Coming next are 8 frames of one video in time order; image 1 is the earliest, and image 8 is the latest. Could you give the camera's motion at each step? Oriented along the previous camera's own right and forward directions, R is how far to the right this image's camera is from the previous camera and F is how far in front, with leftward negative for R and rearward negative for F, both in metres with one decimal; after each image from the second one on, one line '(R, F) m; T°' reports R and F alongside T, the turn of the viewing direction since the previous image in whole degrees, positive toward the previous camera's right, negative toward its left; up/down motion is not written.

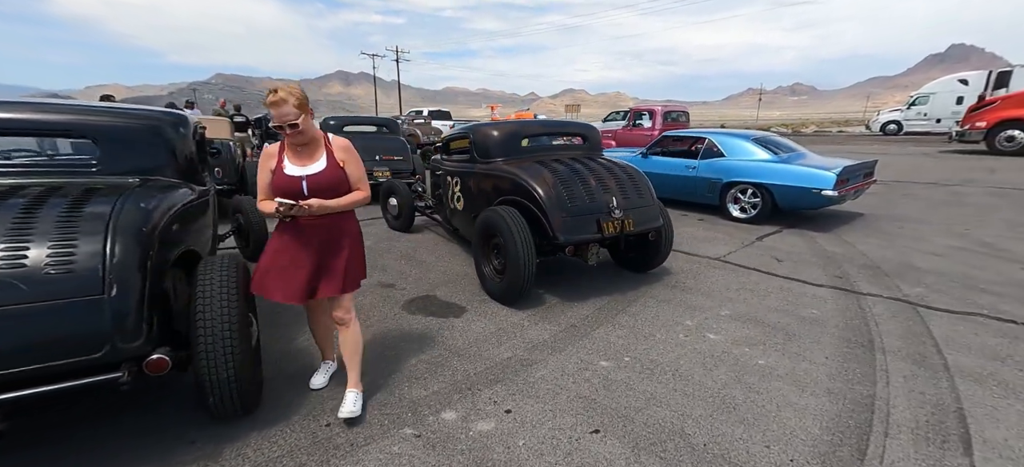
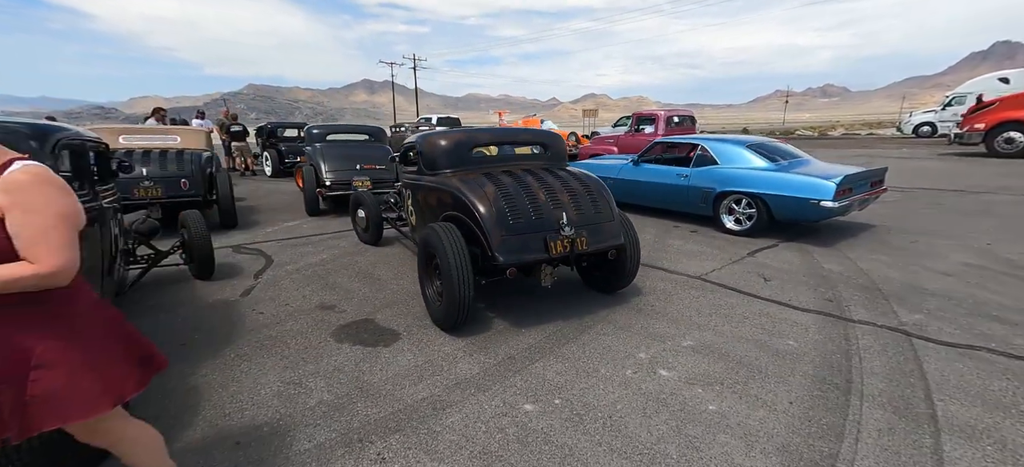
(+0.6, +0.3) m; -2°
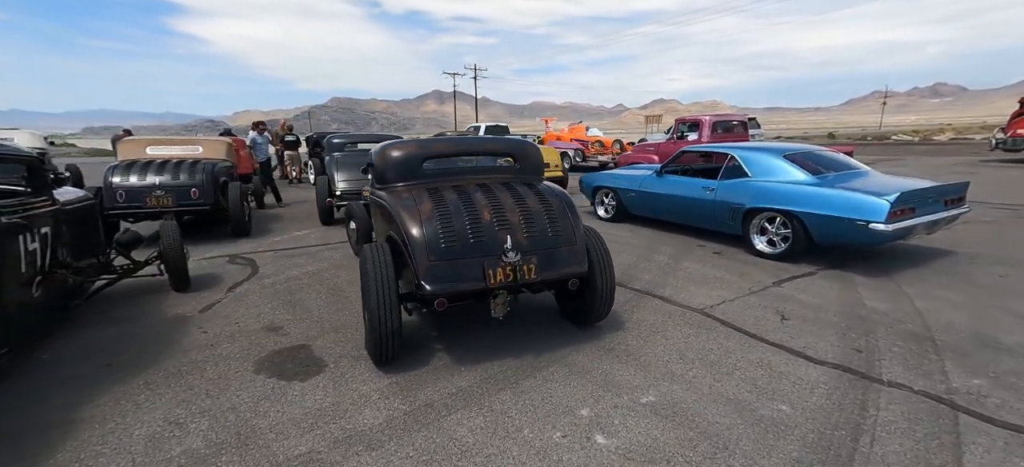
(+0.8, +0.5) m; -8°
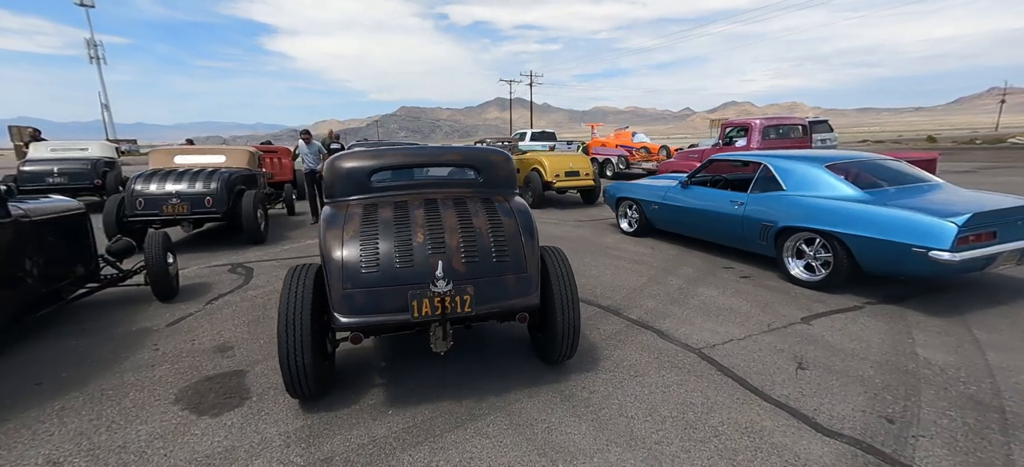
(+0.7, +0.5) m; -7°
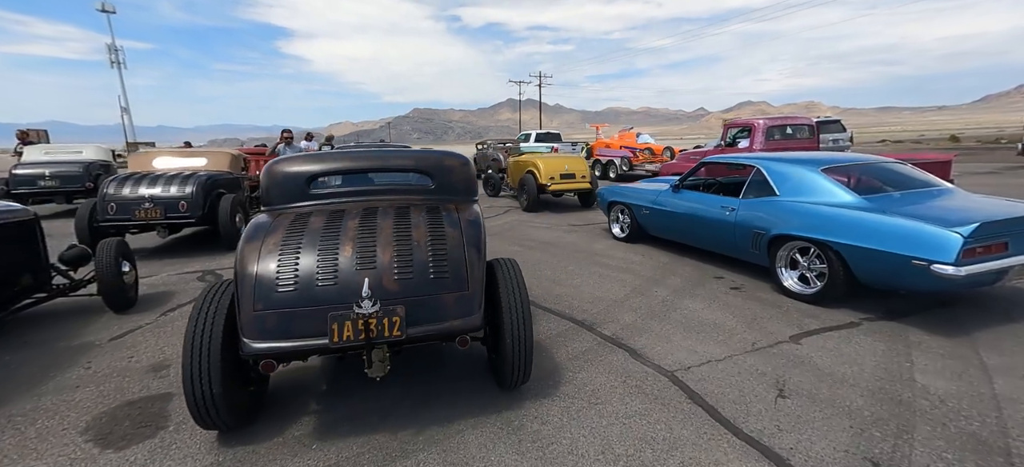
(+0.4, +0.3) m; -1°
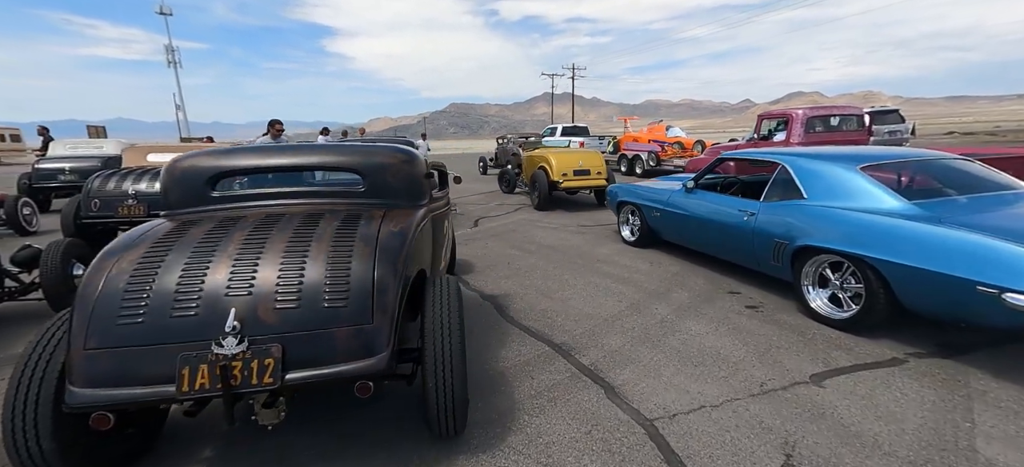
(+0.5, +0.6) m; -4°
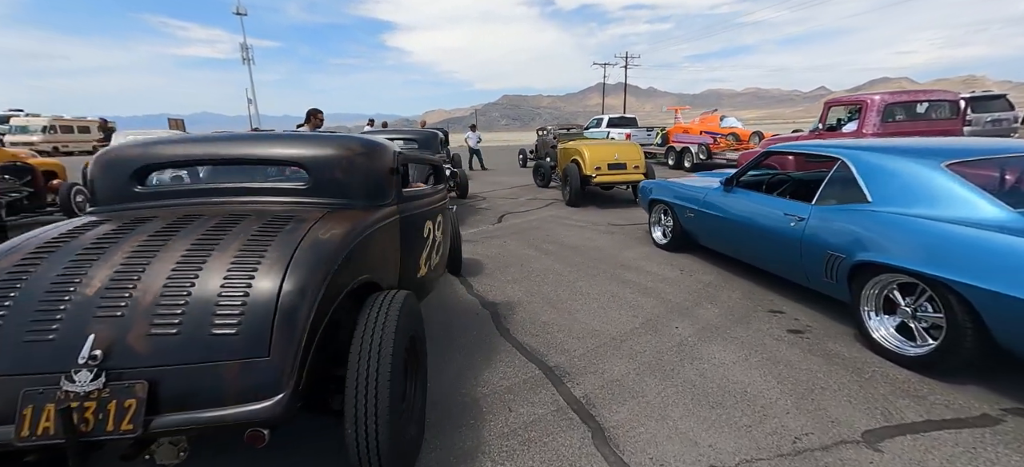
(+0.4, +0.5) m; -6°
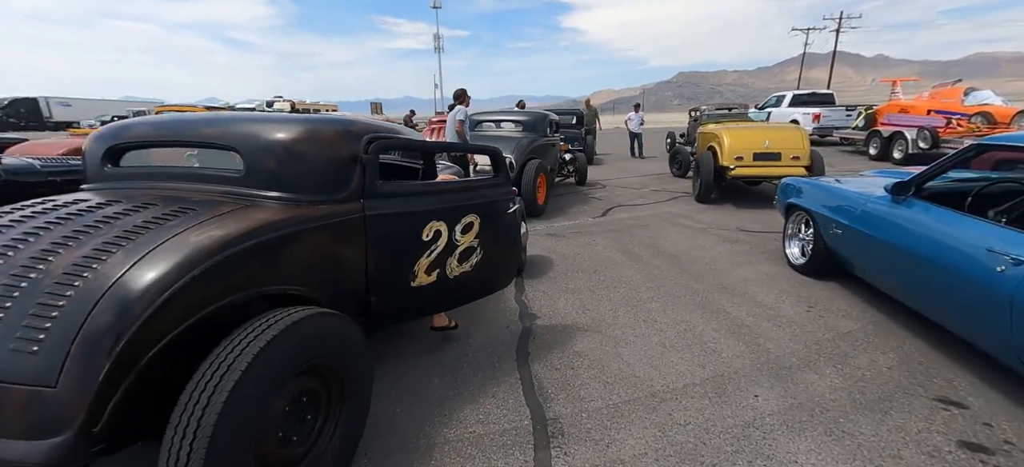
(+0.8, +0.8) m; -20°
